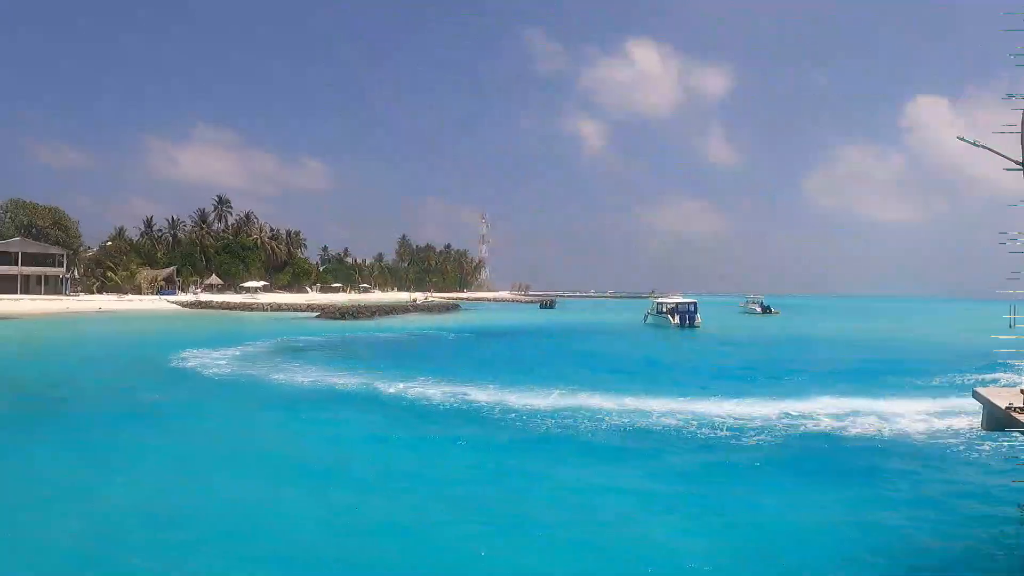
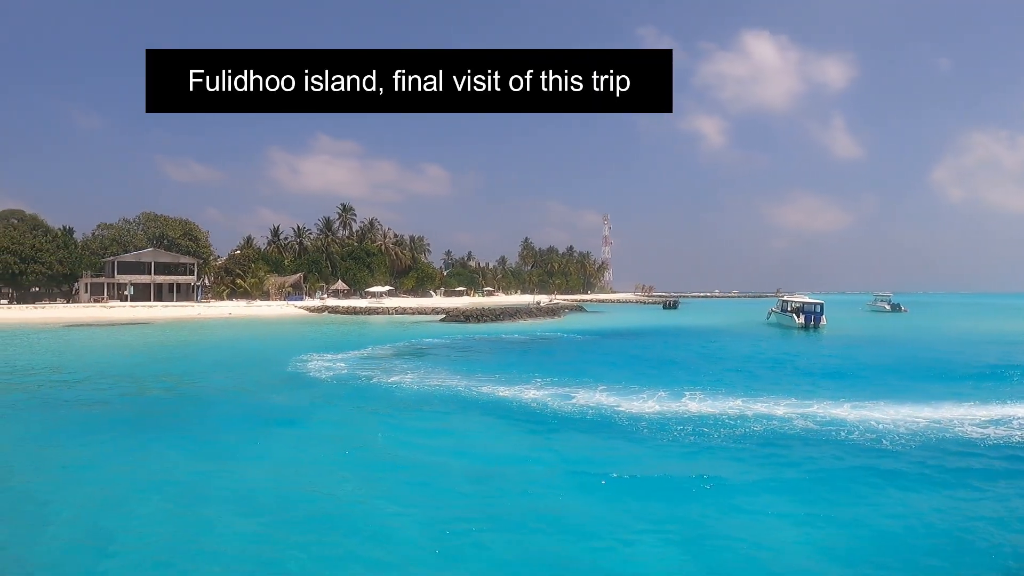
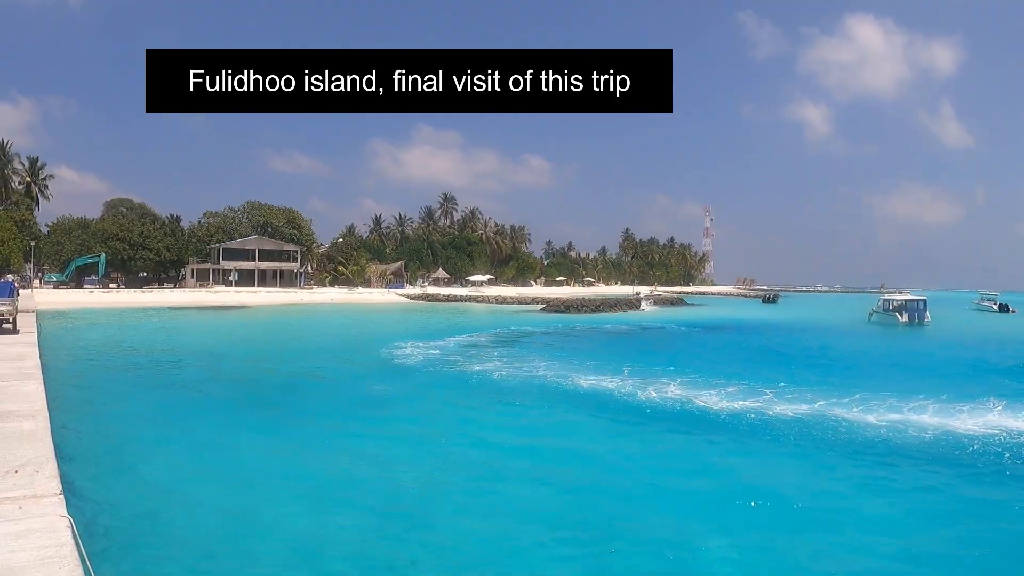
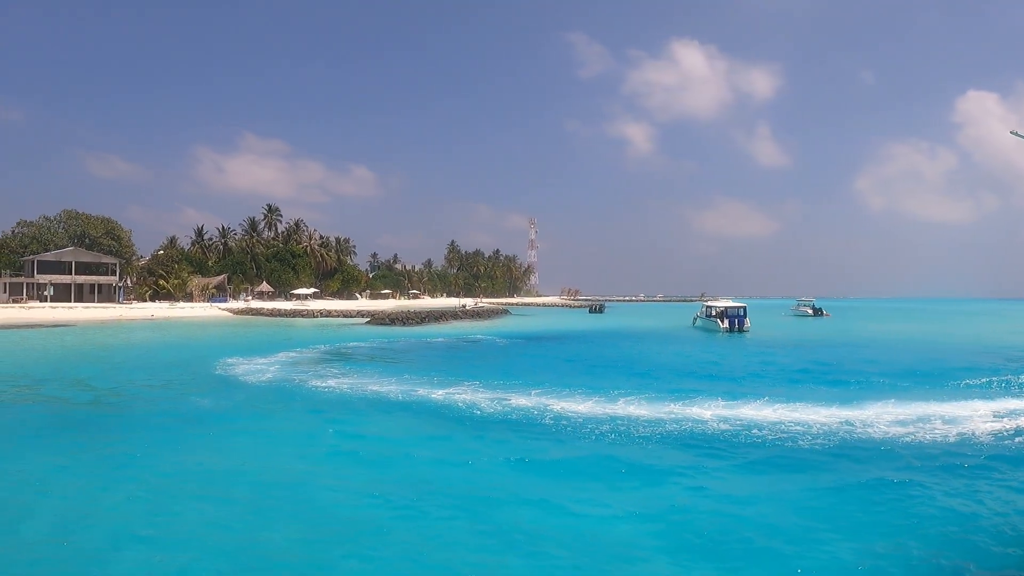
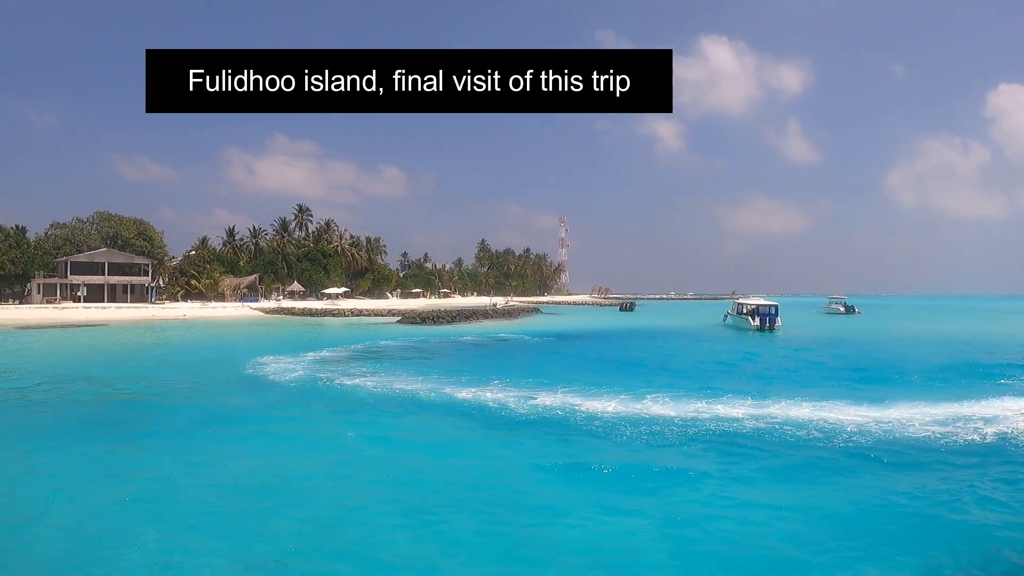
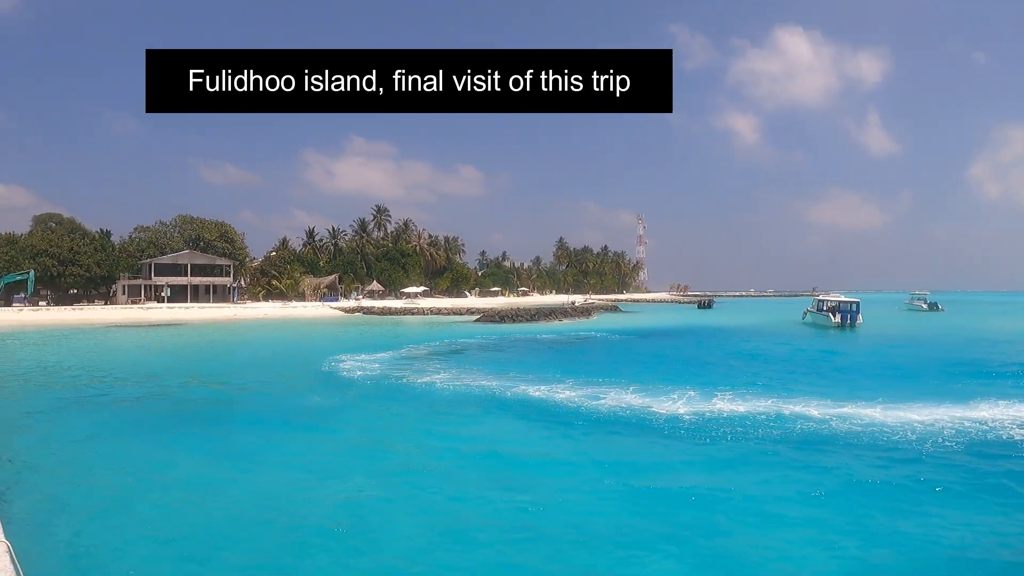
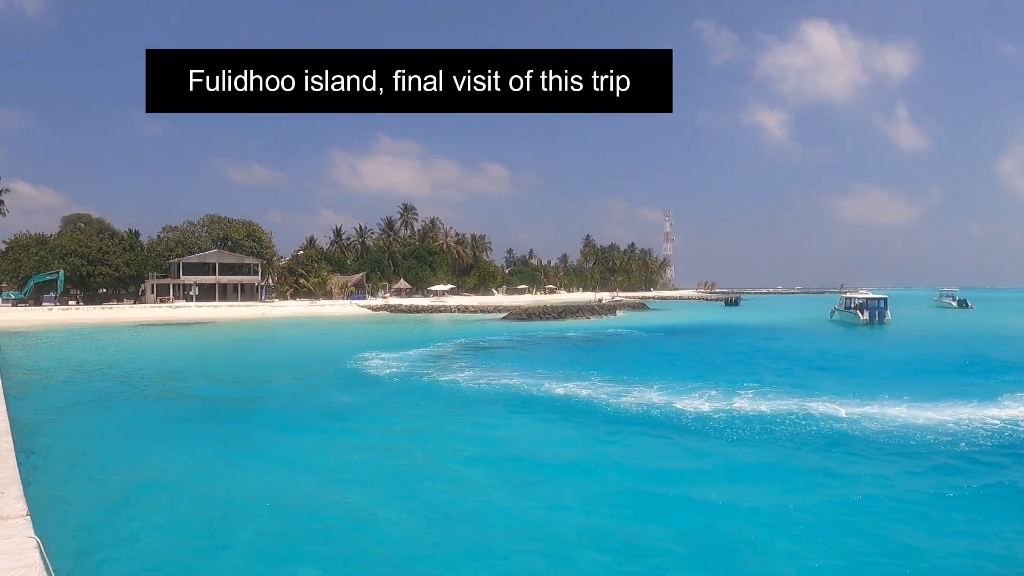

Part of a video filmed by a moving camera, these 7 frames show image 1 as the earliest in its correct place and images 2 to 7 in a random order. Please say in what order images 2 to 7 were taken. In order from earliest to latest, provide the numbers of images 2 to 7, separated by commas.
4, 5, 2, 6, 7, 3
